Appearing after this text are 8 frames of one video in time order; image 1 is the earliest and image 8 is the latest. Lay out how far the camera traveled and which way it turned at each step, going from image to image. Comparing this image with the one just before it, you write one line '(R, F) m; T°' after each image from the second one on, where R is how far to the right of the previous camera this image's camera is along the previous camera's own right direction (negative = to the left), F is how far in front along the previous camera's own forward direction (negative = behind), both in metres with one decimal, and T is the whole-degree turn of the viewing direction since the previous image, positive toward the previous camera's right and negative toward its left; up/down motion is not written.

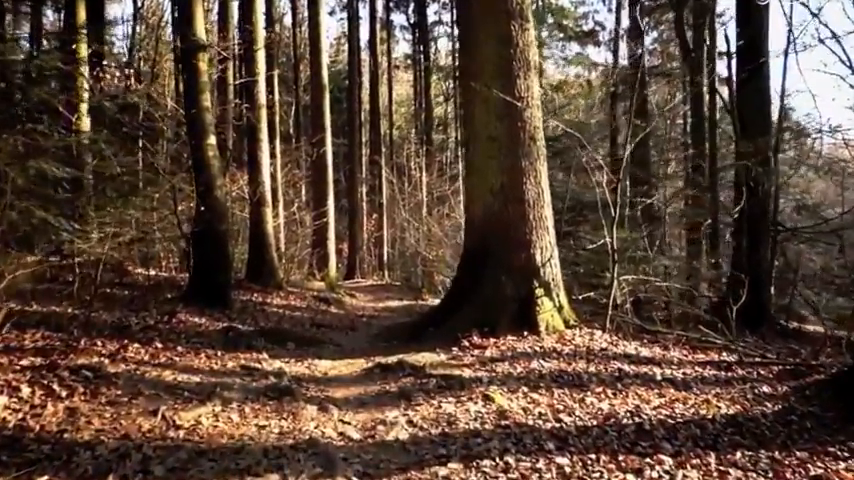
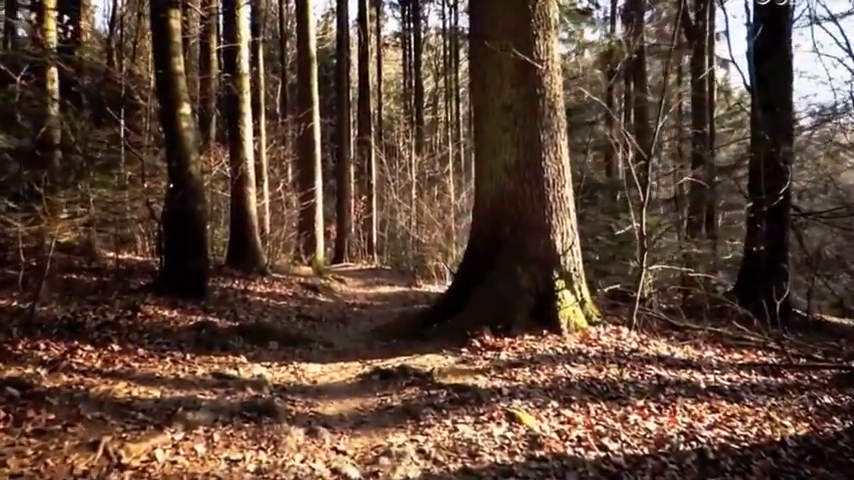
(-0.2, +1.2) m; +1°
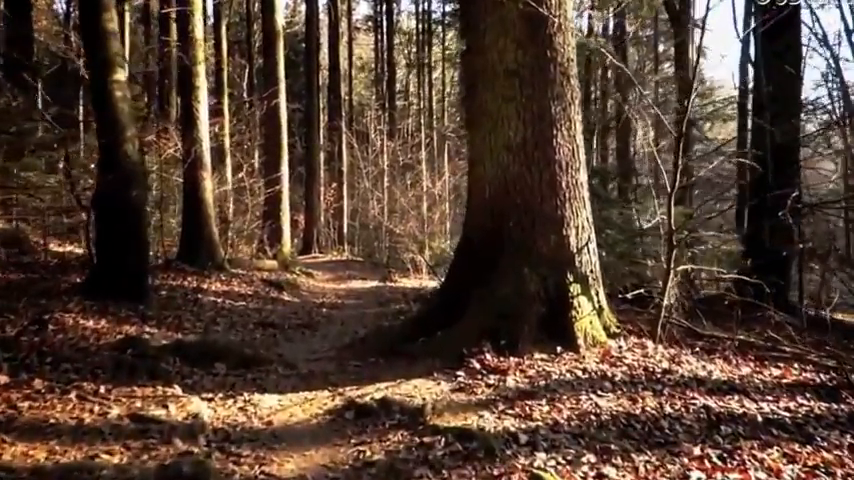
(-0.2, +1.5) m; +3°
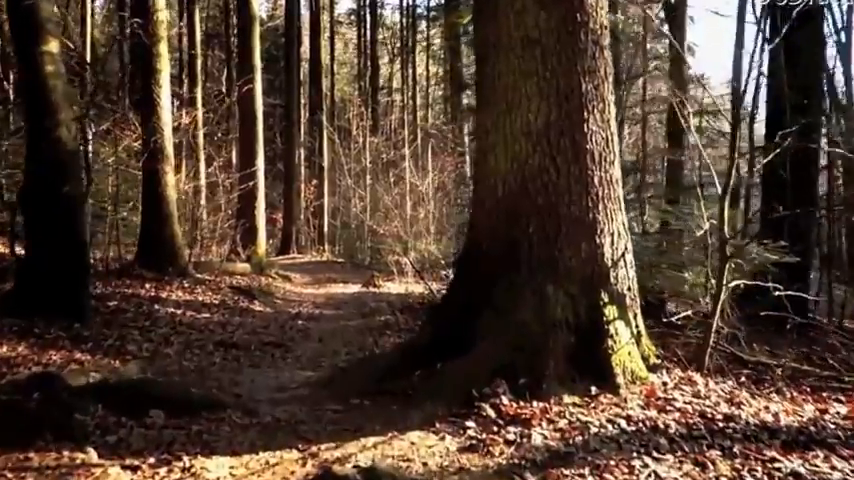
(-0.1, +1.4) m; +2°
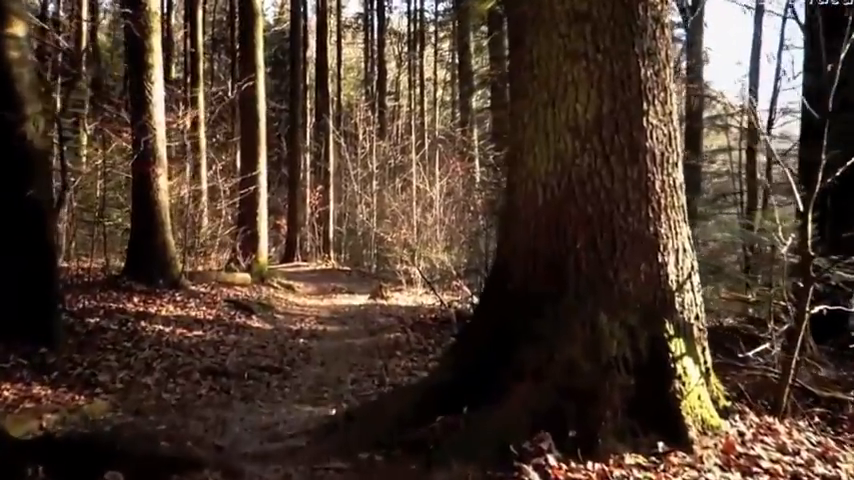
(-0.1, +1.0) m; 0°
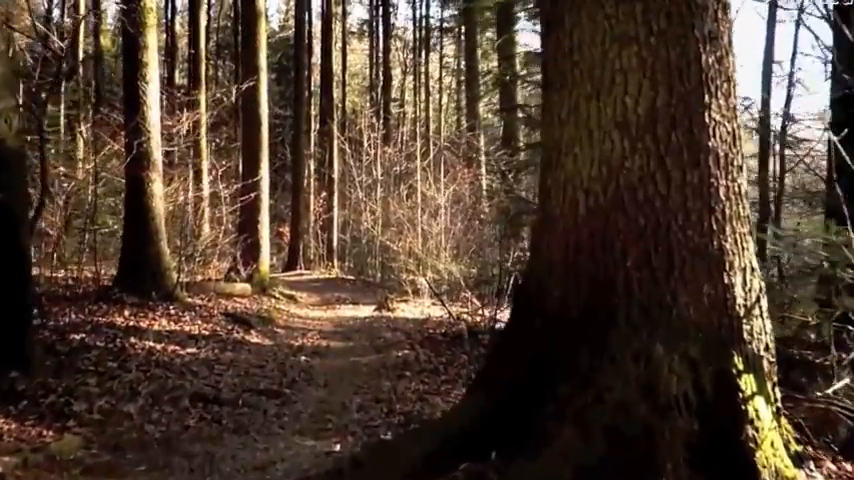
(-0.1, +0.7) m; 0°
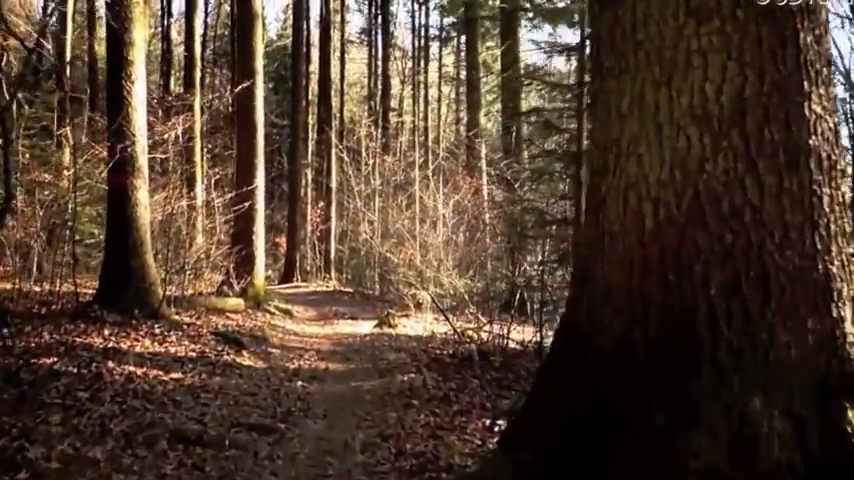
(-0.2, +0.8) m; 0°
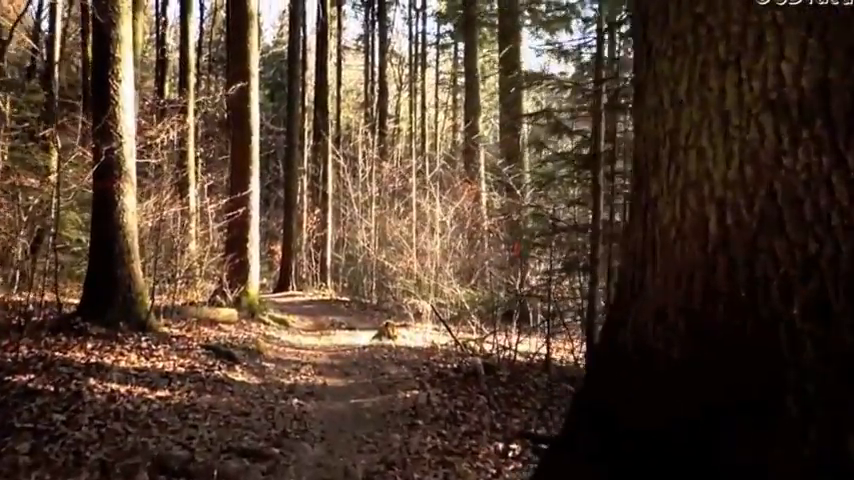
(-0.1, +0.5) m; 0°
